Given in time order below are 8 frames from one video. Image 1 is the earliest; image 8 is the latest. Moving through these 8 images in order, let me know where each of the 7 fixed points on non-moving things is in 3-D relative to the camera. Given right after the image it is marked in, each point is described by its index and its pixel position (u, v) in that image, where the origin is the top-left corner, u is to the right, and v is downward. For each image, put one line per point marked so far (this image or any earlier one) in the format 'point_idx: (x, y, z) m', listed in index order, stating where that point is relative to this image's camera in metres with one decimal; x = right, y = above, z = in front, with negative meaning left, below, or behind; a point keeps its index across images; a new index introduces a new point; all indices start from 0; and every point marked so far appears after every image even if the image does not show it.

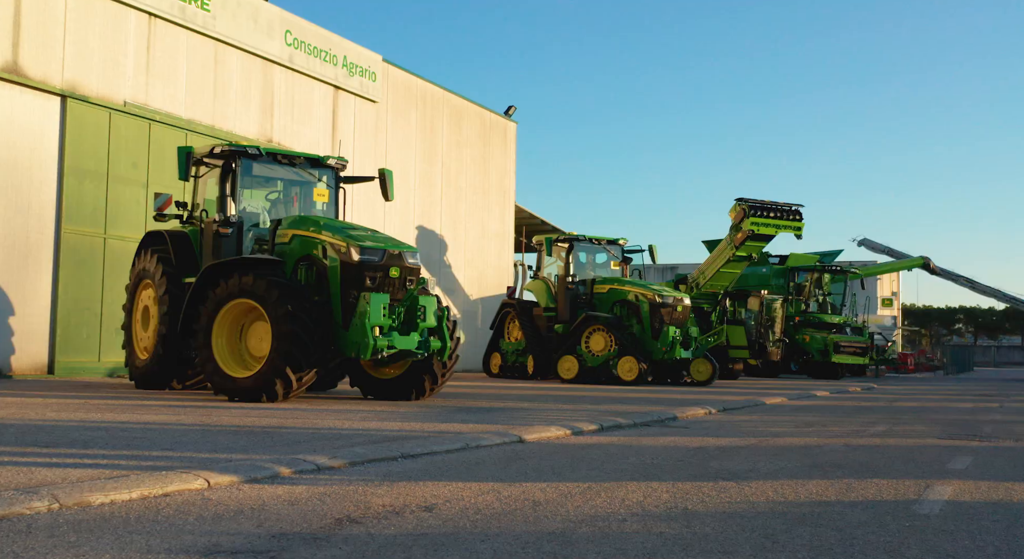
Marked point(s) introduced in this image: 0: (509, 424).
0: (0.0, -1.1, +8.2) m
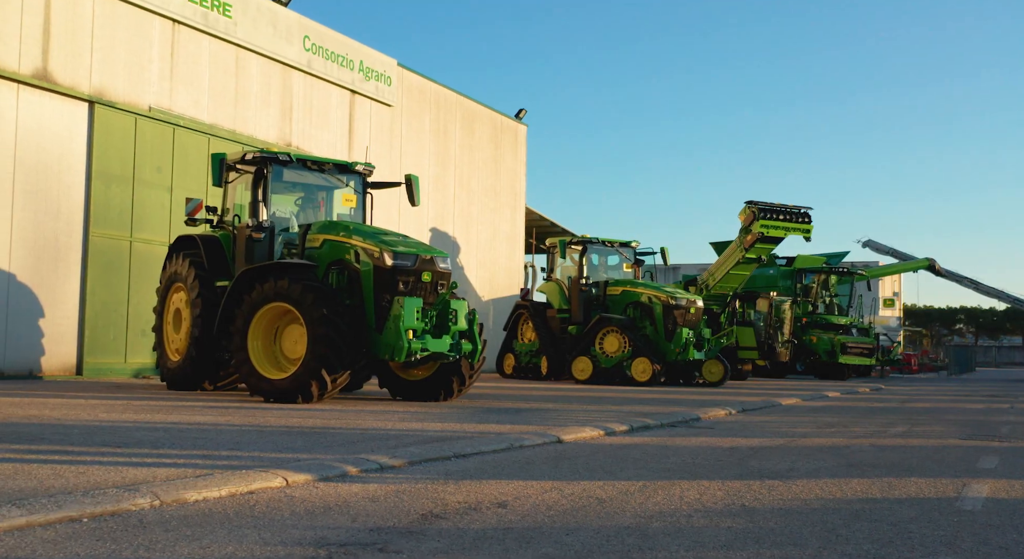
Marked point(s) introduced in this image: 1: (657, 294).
0: (+0.3, -1.1, +8.5) m
1: (+2.6, -0.3, +19.3) m
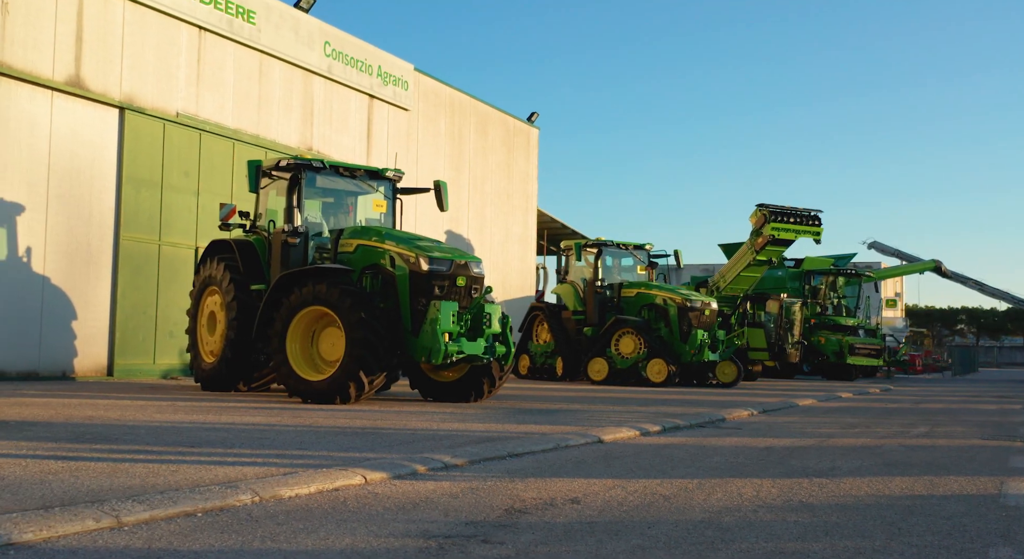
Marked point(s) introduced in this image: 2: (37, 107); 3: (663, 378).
0: (+0.6, -1.2, +8.8) m
1: (+2.9, -0.3, +19.6) m
2: (-6.1, +2.2, +13.9) m
3: (+2.7, -1.7, +19.2) m
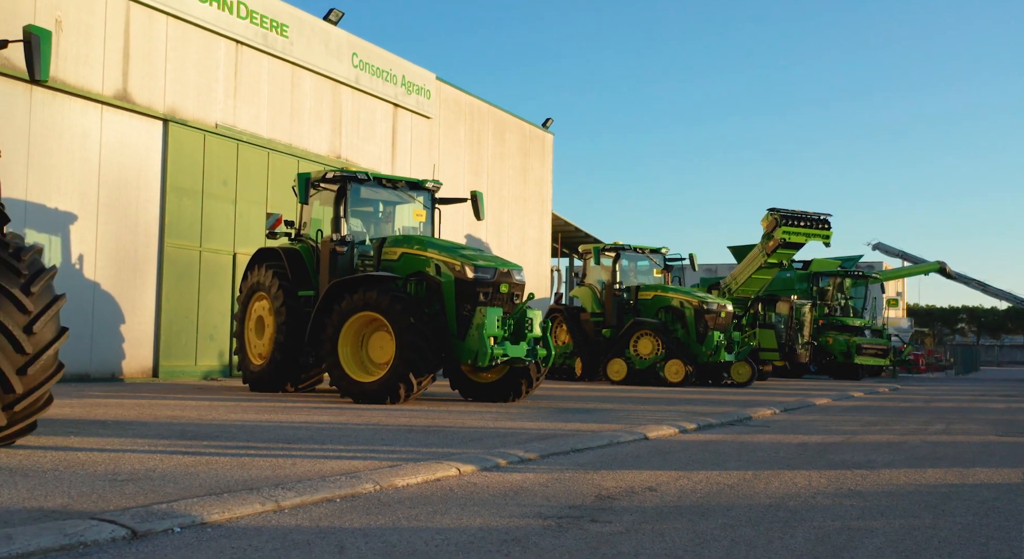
0: (+1.0, -1.3, +9.4) m
1: (+3.3, -0.4, +20.2) m
2: (-5.7, +2.1, +14.6) m
3: (+3.1, -1.8, +19.9) m
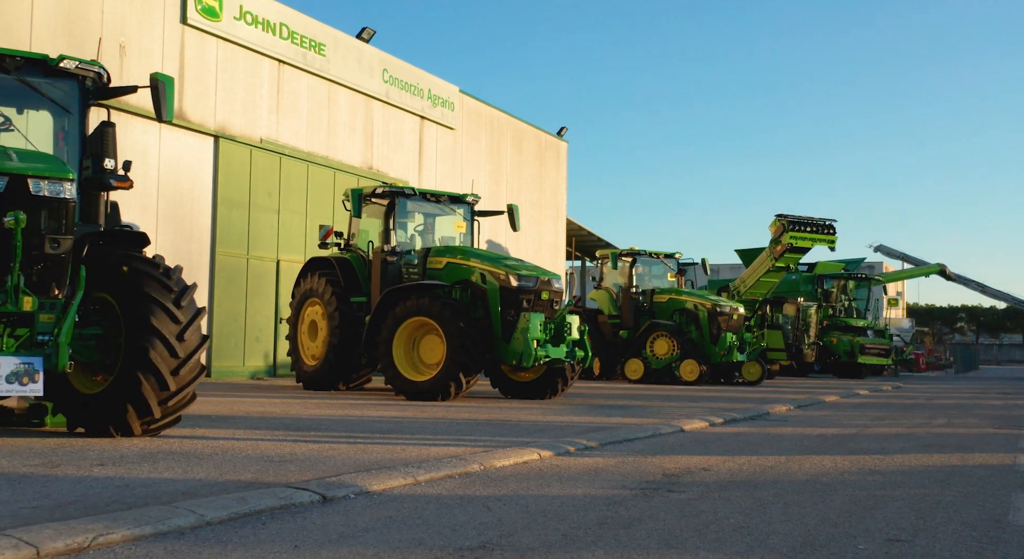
0: (+1.4, -1.3, +10.5) m
1: (+3.7, -0.4, +21.3) m
2: (-5.3, +2.0, +15.6) m
3: (+3.5, -1.9, +21.0) m
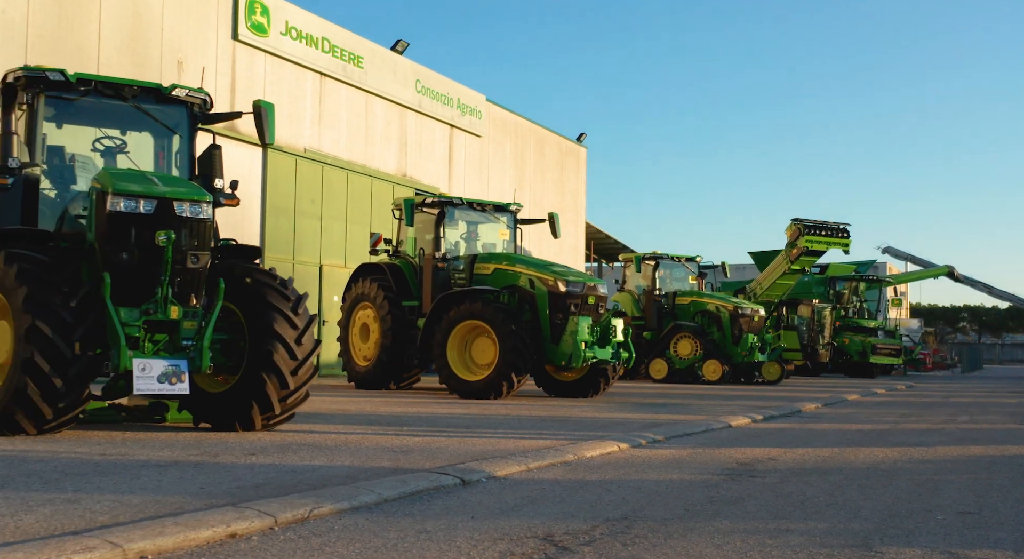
0: (+2.0, -1.4, +11.3) m
1: (+4.3, -0.5, +22.1) m
2: (-4.7, +2.0, +16.4) m
3: (+4.1, -1.9, +21.7) m
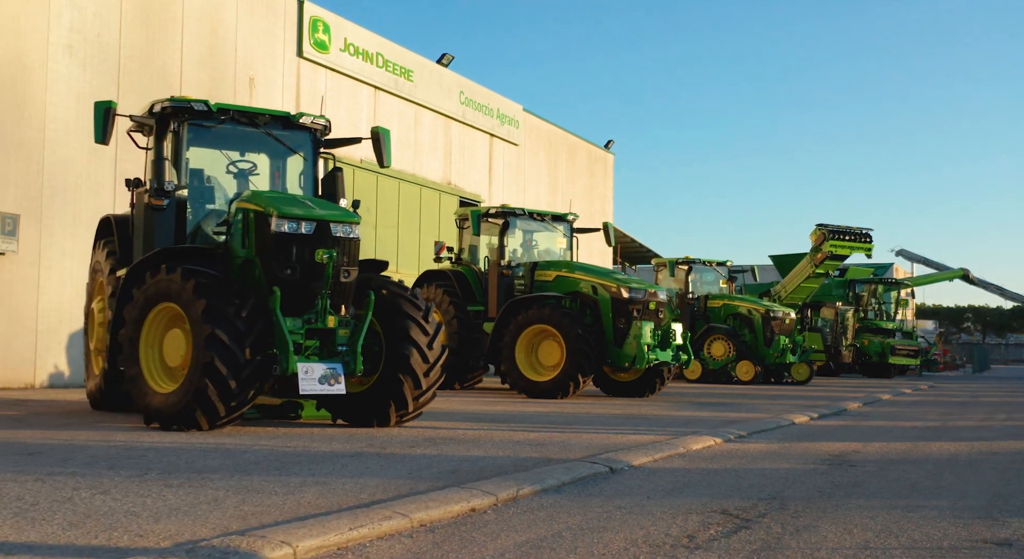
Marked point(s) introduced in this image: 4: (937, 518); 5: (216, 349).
0: (+2.9, -1.5, +12.1) m
1: (+5.2, -0.6, +22.9) m
2: (-3.9, +1.9, +17.3) m
3: (+5.0, -2.0, +22.6) m
4: (+1.9, -1.1, +4.8) m
5: (-2.0, -0.5, +7.4) m
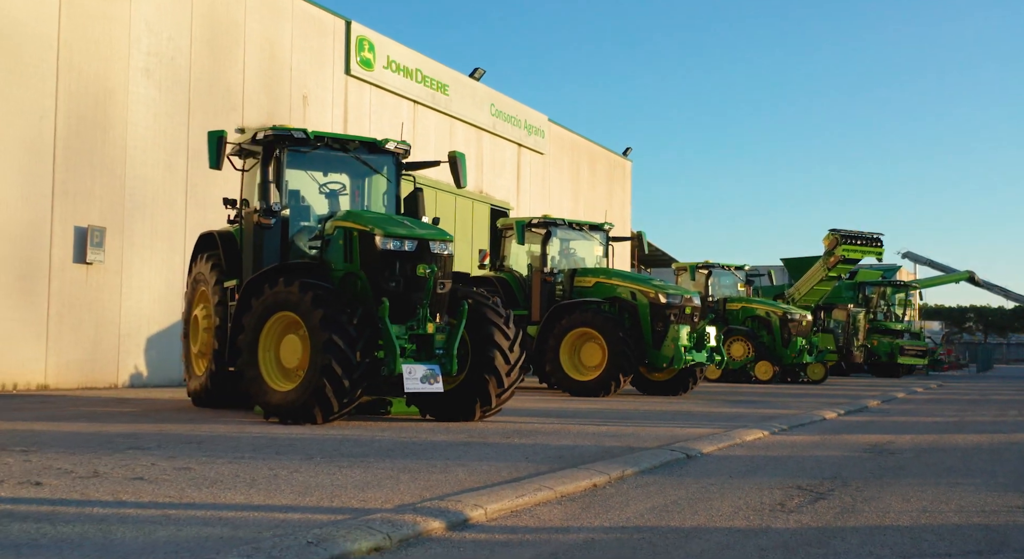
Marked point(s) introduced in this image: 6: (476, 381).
0: (+3.5, -1.6, +13.2) m
1: (+5.8, -0.7, +24.0) m
2: (-3.2, +1.8, +18.4) m
3: (+5.6, -2.1, +23.7) m
4: (+2.5, -1.1, +5.8) m
5: (-1.4, -0.6, +8.5) m
6: (-0.3, -0.9, +9.3) m
